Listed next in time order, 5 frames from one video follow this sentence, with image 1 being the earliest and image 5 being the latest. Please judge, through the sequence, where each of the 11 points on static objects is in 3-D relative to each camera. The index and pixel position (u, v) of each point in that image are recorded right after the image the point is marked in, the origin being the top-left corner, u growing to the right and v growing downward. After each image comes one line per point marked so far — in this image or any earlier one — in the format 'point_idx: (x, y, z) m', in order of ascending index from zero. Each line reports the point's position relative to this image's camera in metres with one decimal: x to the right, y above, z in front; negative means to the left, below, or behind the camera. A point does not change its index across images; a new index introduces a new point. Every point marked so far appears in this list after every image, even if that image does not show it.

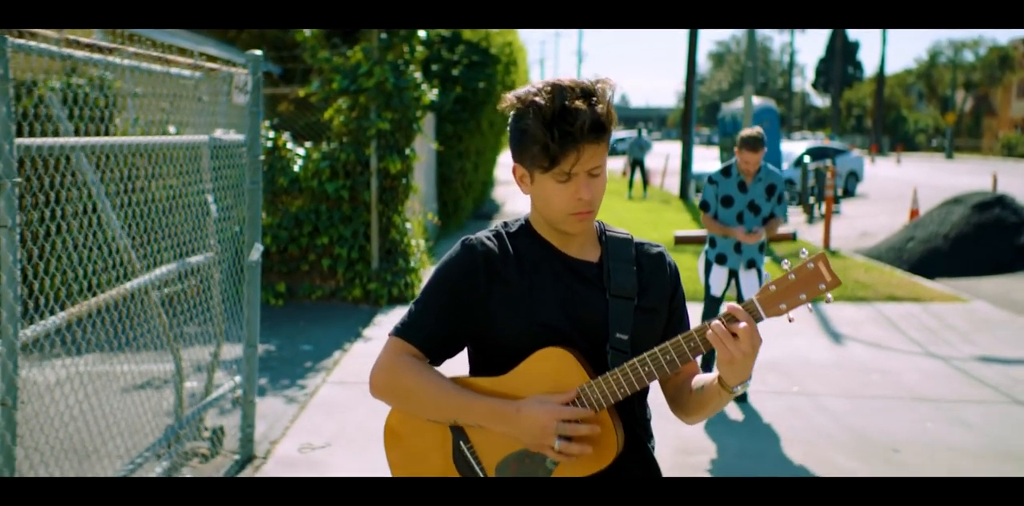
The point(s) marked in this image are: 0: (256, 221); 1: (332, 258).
0: (-1.2, +0.2, +4.7) m
1: (-1.7, 0.0, +9.3) m
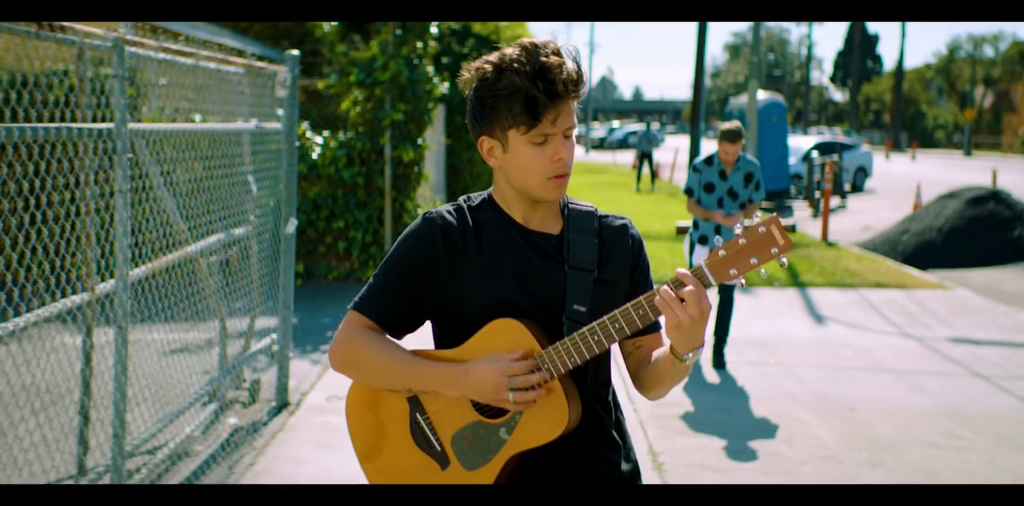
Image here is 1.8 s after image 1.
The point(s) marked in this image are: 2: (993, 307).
0: (-1.2, +0.3, +5.3) m
1: (-1.7, +0.1, +9.9) m
2: (+5.2, -0.6, +10.5) m
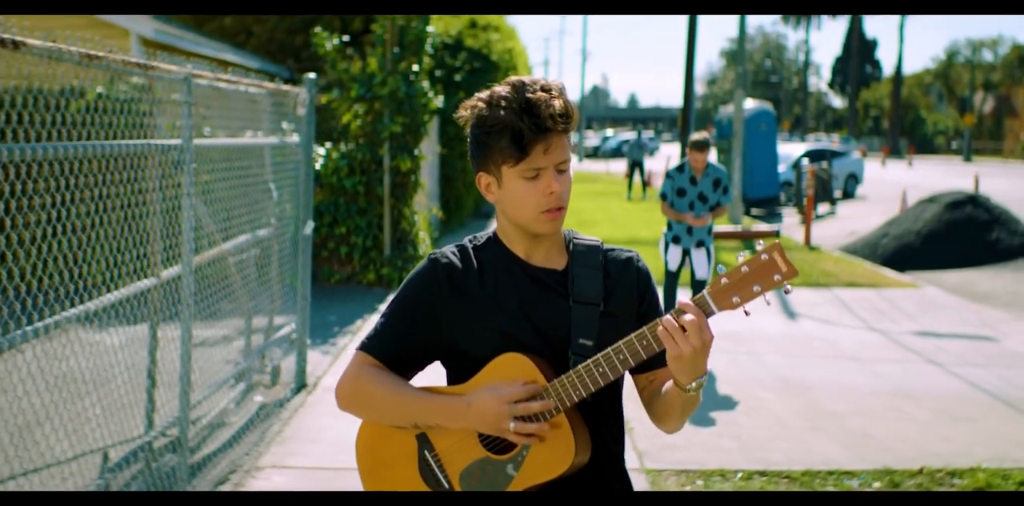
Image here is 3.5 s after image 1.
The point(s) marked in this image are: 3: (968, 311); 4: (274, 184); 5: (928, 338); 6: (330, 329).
0: (-1.2, +0.3, +5.9) m
1: (-1.8, +0.1, +10.4) m
2: (+5.1, -0.6, +11.2) m
3: (+5.1, -0.6, +10.8) m
4: (-1.4, +0.4, +5.8) m
5: (+3.8, -0.8, +8.9) m
6: (-1.4, -0.6, +7.5) m
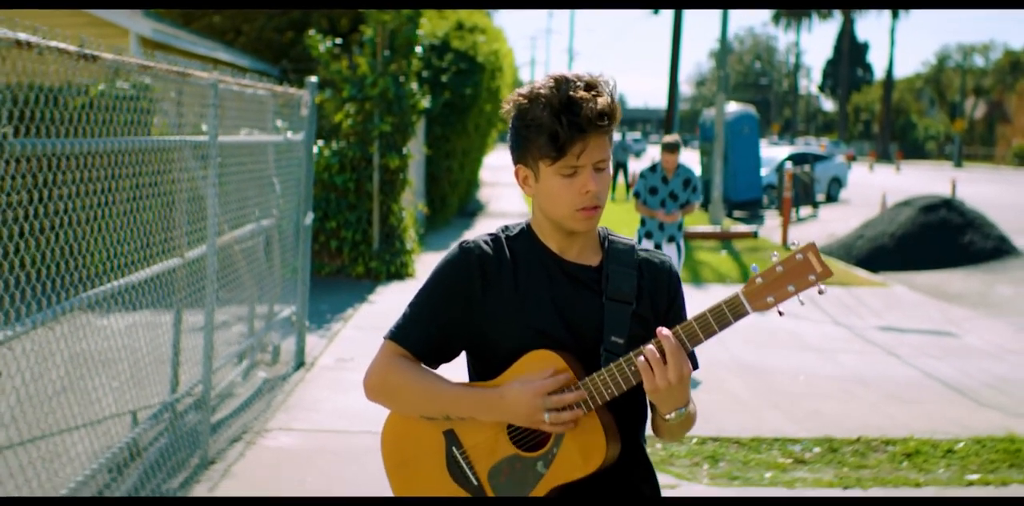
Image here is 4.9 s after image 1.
0: (-1.3, +0.4, +6.3) m
1: (-1.9, +0.1, +10.8) m
2: (+4.9, -0.6, +11.7) m
3: (+4.9, -0.6, +11.3) m
4: (-1.5, +0.5, +6.2) m
5: (+3.6, -0.8, +9.4) m
6: (-1.5, -0.5, +7.9) m
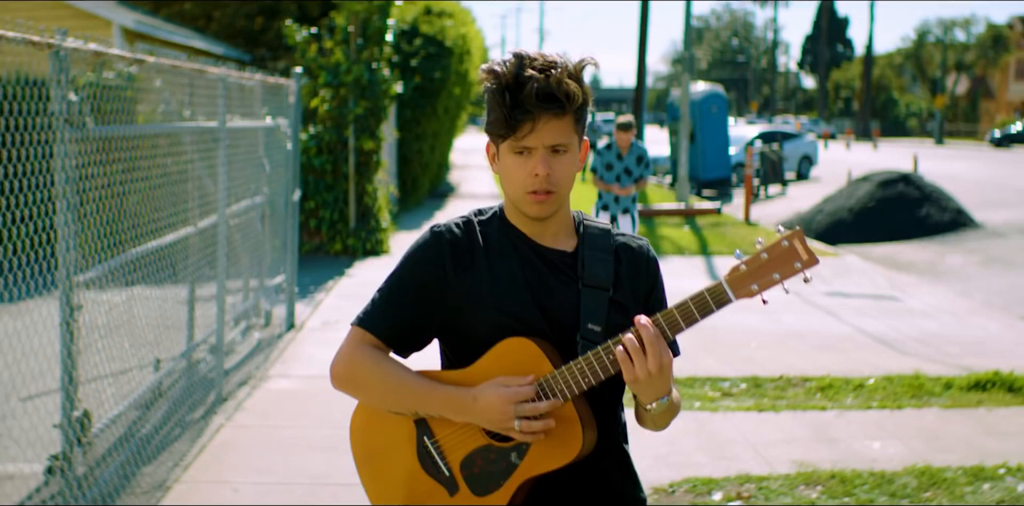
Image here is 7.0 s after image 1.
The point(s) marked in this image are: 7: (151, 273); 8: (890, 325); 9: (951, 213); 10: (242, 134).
0: (-1.6, +0.5, +6.8) m
1: (-2.3, +0.4, +11.4) m
2: (+4.6, -0.2, +12.4) m
3: (+4.5, -0.3, +12.0) m
4: (-1.7, +0.6, +6.7) m
5: (+3.3, -0.5, +10.1) m
6: (-1.8, -0.3, +8.5) m
7: (-1.9, -0.1, +5.0) m
8: (+3.3, -0.6, +8.4) m
9: (+8.0, +0.7, +18.0) m
10: (-1.8, +0.8, +6.3) m
